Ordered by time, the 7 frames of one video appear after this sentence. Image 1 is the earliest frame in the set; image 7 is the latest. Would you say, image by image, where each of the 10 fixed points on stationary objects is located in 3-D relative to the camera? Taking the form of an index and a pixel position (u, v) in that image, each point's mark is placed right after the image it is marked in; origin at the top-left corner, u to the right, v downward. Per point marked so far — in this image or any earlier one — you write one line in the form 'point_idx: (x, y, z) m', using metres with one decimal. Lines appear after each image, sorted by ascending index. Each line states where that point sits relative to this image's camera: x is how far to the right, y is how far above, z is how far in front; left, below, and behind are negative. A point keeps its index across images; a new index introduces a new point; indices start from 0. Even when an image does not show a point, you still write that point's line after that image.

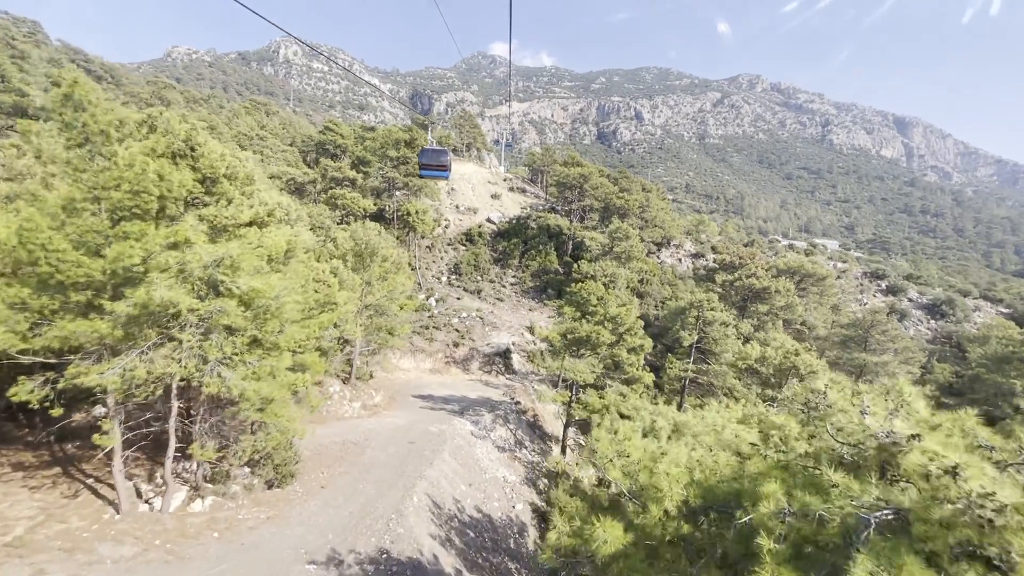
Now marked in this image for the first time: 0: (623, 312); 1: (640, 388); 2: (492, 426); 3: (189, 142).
0: (+4.2, -0.9, +17.5) m
1: (+4.7, -3.7, +17.3) m
2: (-0.9, -5.8, +19.8) m
3: (-6.6, +3.0, +9.5) m
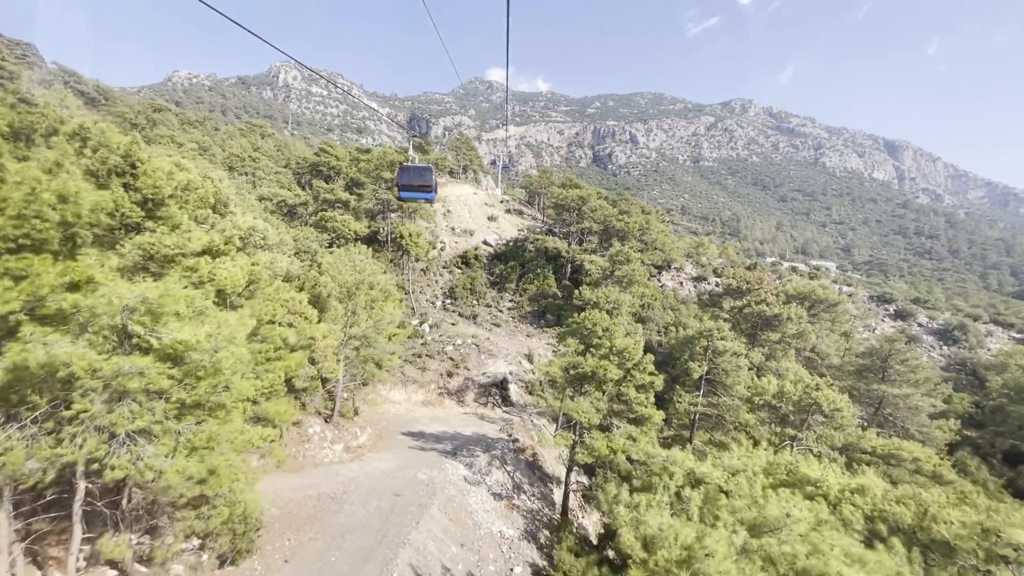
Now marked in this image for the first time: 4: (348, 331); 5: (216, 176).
0: (+4.1, -2.0, +16.1) m
1: (+4.6, -4.8, +15.7) m
2: (-1.0, -7.0, +18.1) m
3: (-6.6, +2.3, +8.1) m
4: (-6.0, -1.6, +17.0) m
5: (-10.1, +3.8, +16.0) m
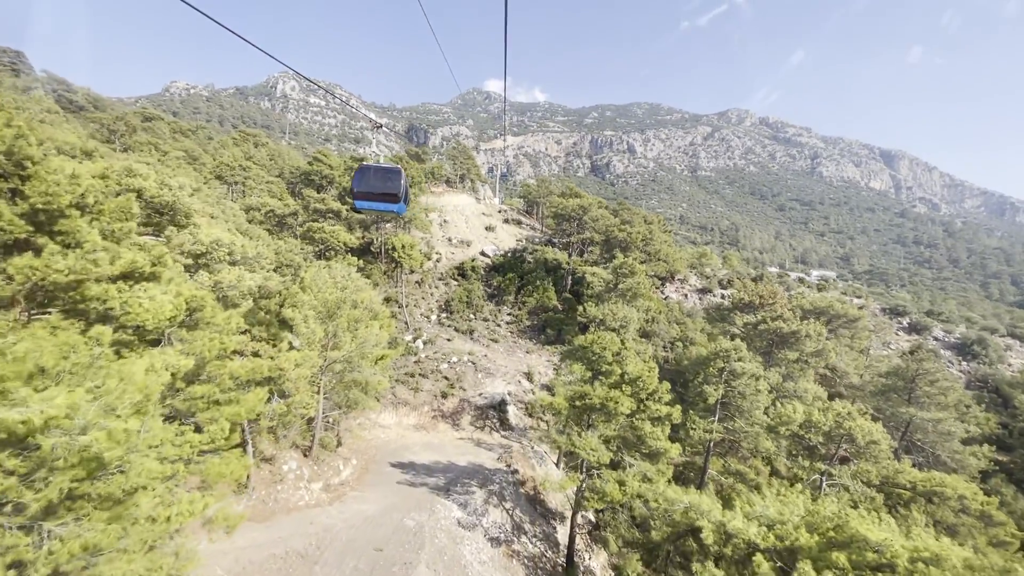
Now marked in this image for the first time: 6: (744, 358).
0: (+4.0, -2.6, +14.4) m
1: (+4.6, -5.4, +14.0) m
2: (-1.0, -7.6, +16.2) m
3: (-6.6, +1.8, +6.5) m
4: (-6.0, -2.3, +15.3) m
5: (-10.2, +3.1, +14.3) m
6: (+9.9, -3.0, +20.0) m
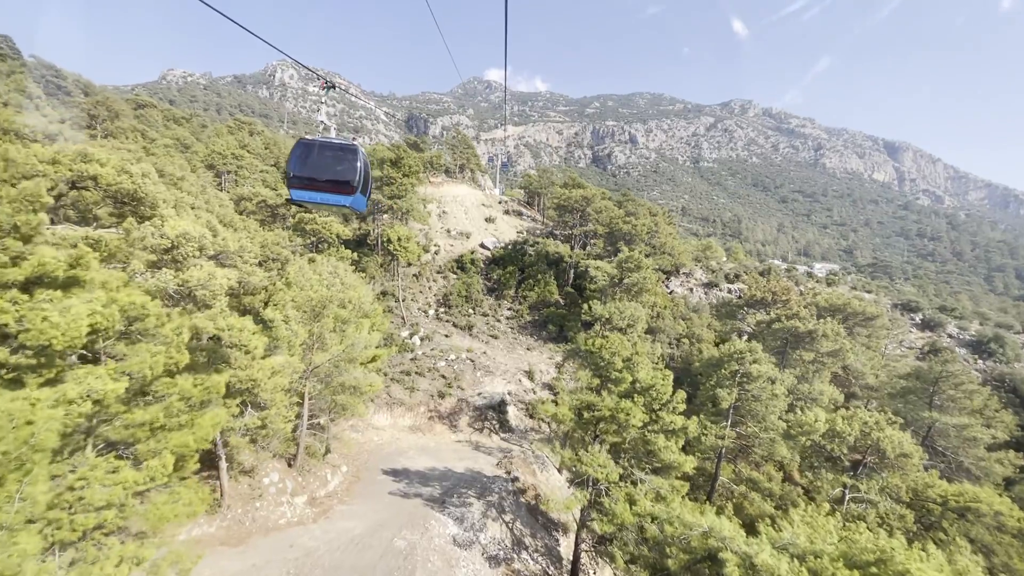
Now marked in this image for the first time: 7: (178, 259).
0: (+4.0, -2.6, +13.1) m
1: (+4.6, -5.3, +12.8) m
2: (-1.0, -7.6, +15.1) m
3: (-6.6, +1.7, +5.2) m
4: (-6.0, -2.2, +14.0) m
5: (-10.1, +3.2, +13.0) m
6: (+9.9, -2.9, +18.8) m
7: (-8.1, +0.7, +11.4) m
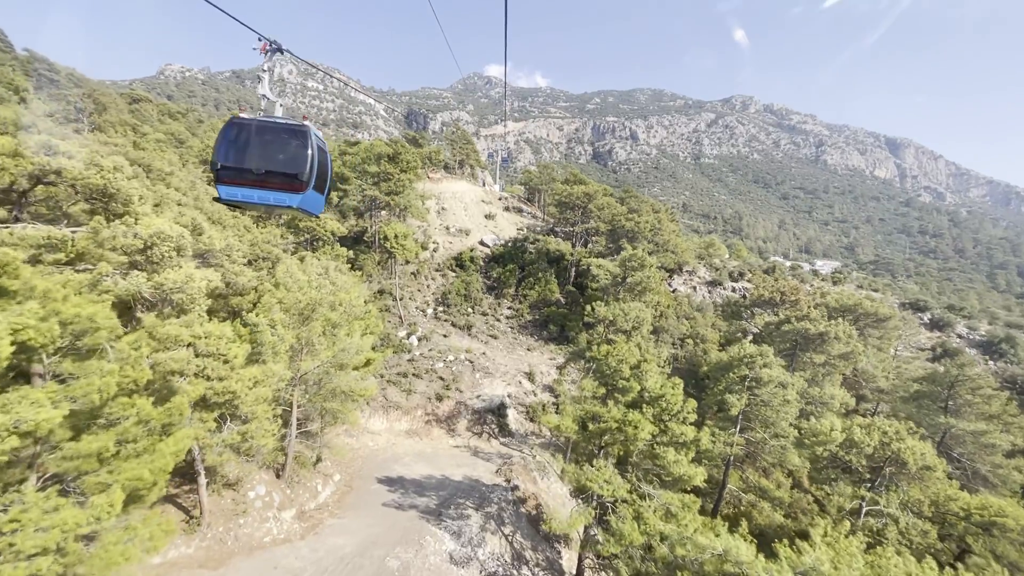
0: (+4.1, -2.6, +12.3) m
1: (+4.6, -5.4, +12.0) m
2: (-1.0, -7.6, +14.4) m
3: (-6.6, +1.6, +4.3) m
4: (-6.0, -2.2, +13.2) m
5: (-10.1, +3.1, +12.1) m
6: (+9.9, -2.9, +18.0) m
7: (-8.1, +0.7, +10.6) m
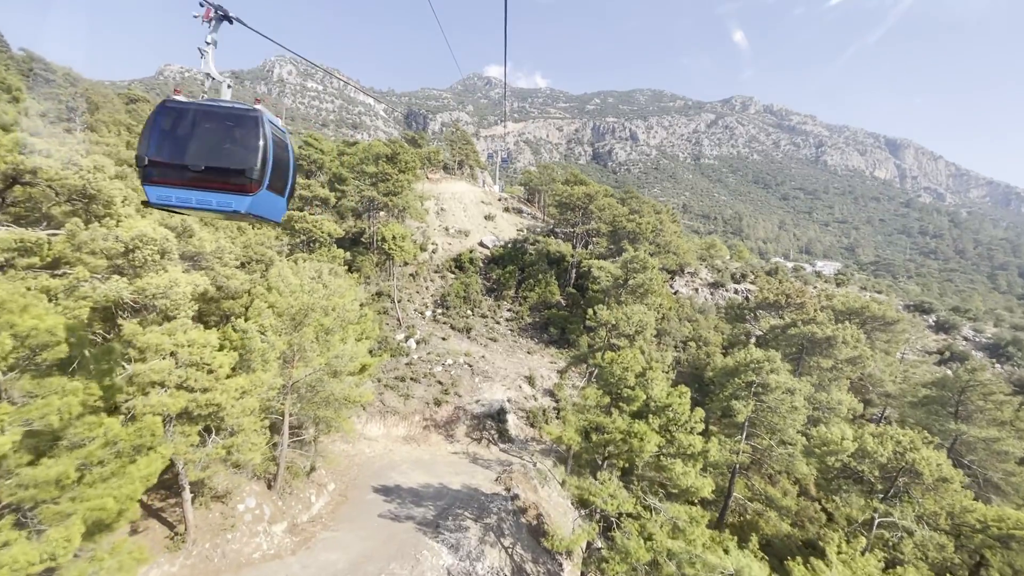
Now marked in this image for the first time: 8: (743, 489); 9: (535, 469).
0: (+4.1, -2.7, +11.8) m
1: (+4.6, -5.5, +11.5) m
2: (-1.0, -7.7, +13.9) m
3: (-6.6, +1.5, +3.8) m
4: (-6.0, -2.4, +12.7) m
5: (-10.1, +3.0, +11.6) m
6: (+9.9, -3.1, +17.5) m
7: (-8.1, +0.6, +10.1) m
8: (+9.5, -8.3, +19.4) m
9: (+1.0, -7.7, +19.9) m
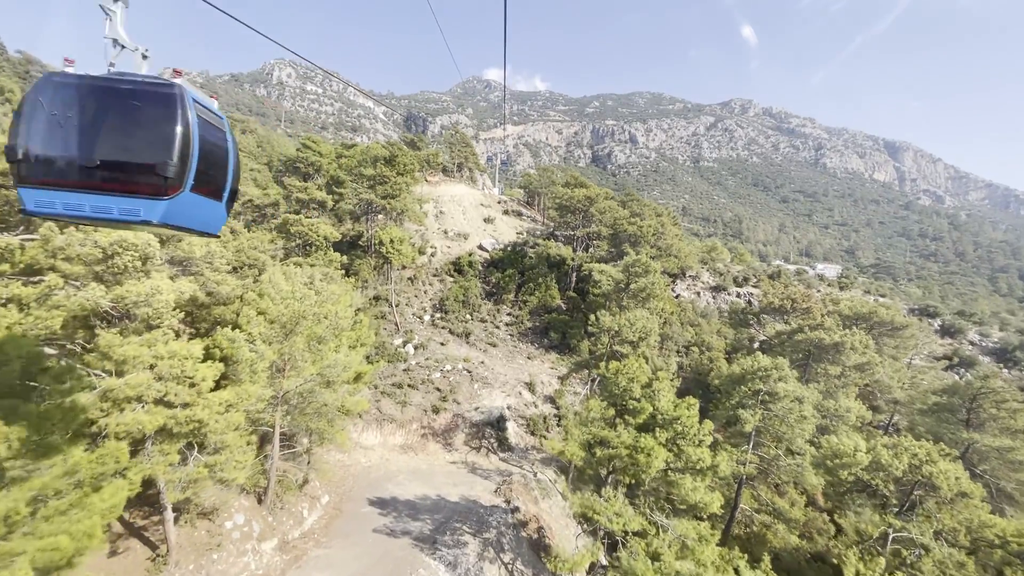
0: (+4.1, -2.9, +11.3) m
1: (+4.6, -5.7, +11.0) m
2: (-1.0, -7.9, +13.3) m
3: (-6.6, +1.4, +3.3) m
4: (-6.0, -2.5, +12.2) m
5: (-10.1, +2.8, +11.1) m
6: (+9.9, -3.3, +17.0) m
7: (-8.1, +0.4, +9.6) m
8: (+9.5, -8.5, +18.8) m
9: (+1.0, -7.9, +19.3) m
